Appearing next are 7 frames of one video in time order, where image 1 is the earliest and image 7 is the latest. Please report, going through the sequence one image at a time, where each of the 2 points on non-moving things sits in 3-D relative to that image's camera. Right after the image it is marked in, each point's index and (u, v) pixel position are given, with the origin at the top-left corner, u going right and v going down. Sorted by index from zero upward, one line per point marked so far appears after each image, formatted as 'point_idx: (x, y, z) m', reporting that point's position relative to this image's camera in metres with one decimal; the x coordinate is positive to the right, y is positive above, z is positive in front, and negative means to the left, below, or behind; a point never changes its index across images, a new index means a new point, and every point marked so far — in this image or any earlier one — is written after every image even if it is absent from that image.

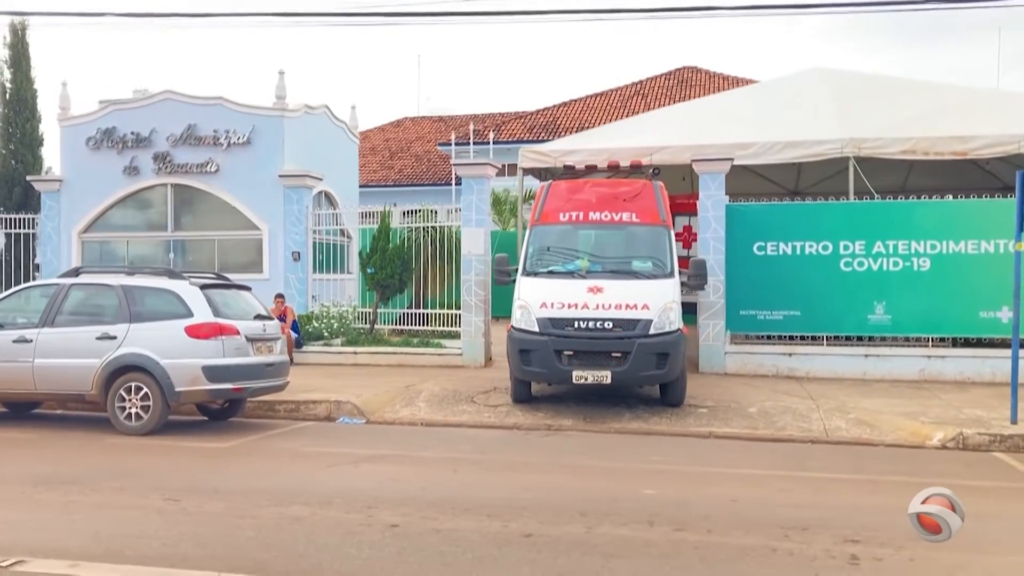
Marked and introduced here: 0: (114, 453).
0: (-3.3, -1.4, +8.1) m
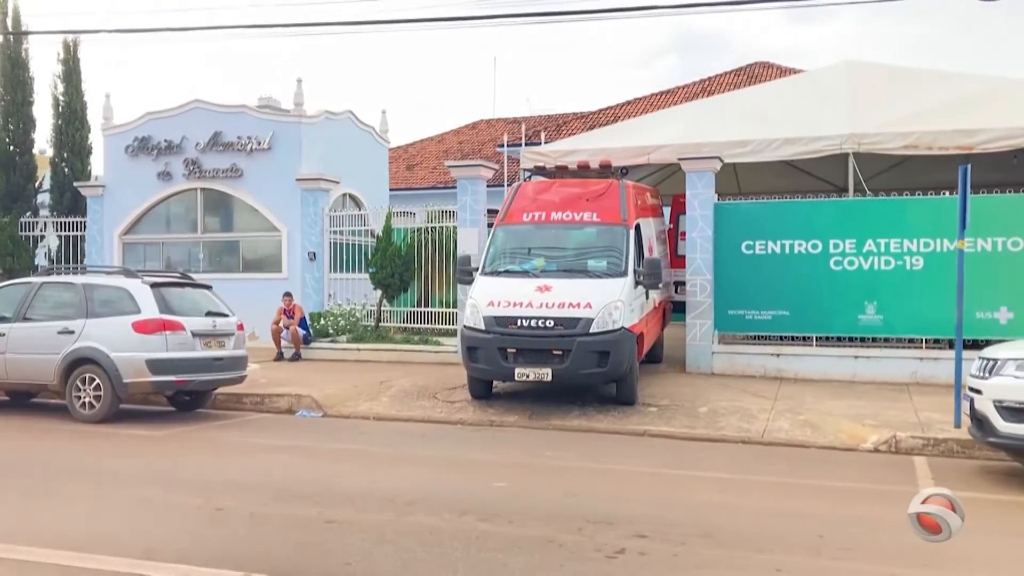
0: (-4.1, -1.4, +8.8) m
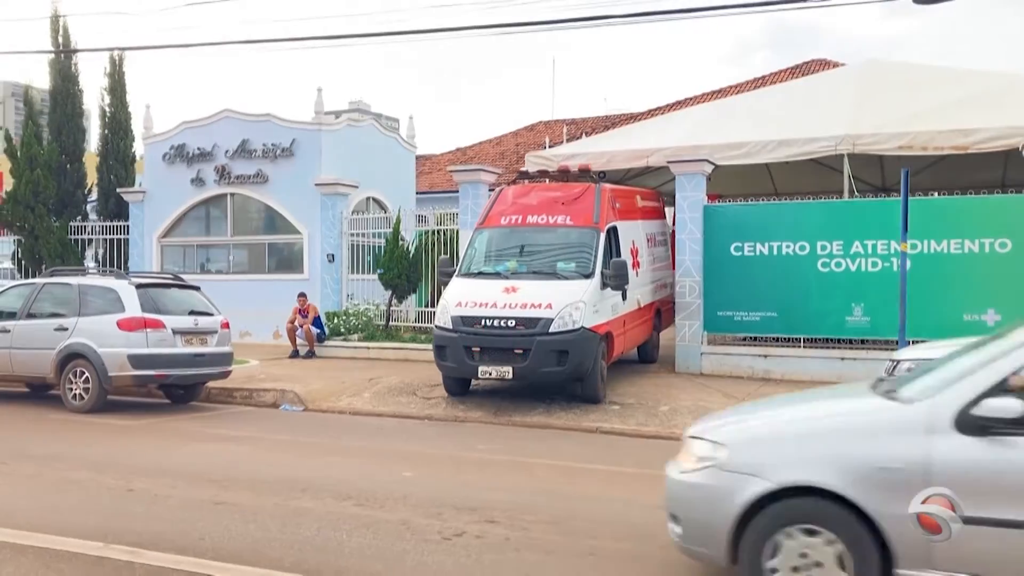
0: (-4.7, -1.4, +9.6) m
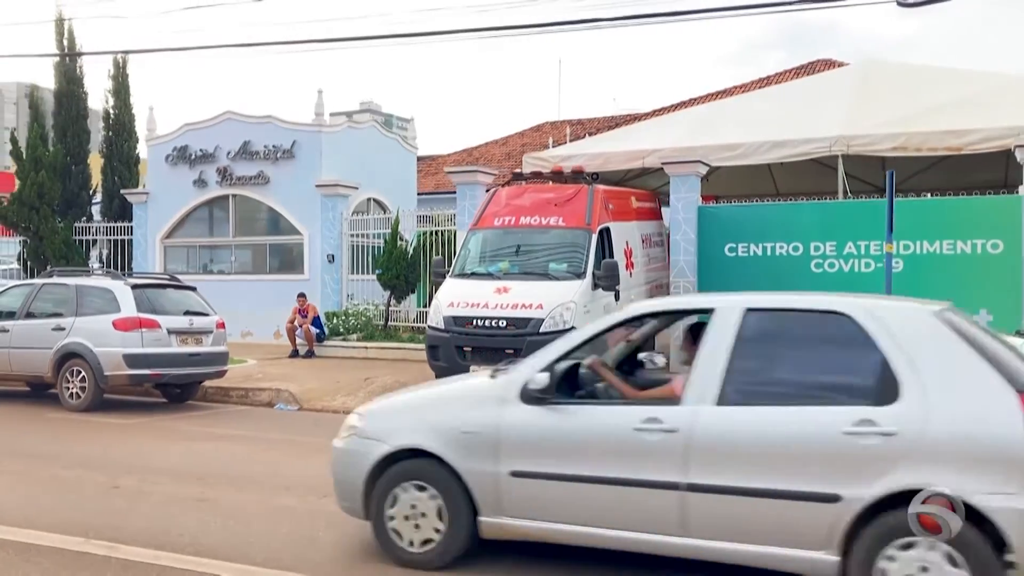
0: (-4.8, -1.4, +9.8) m
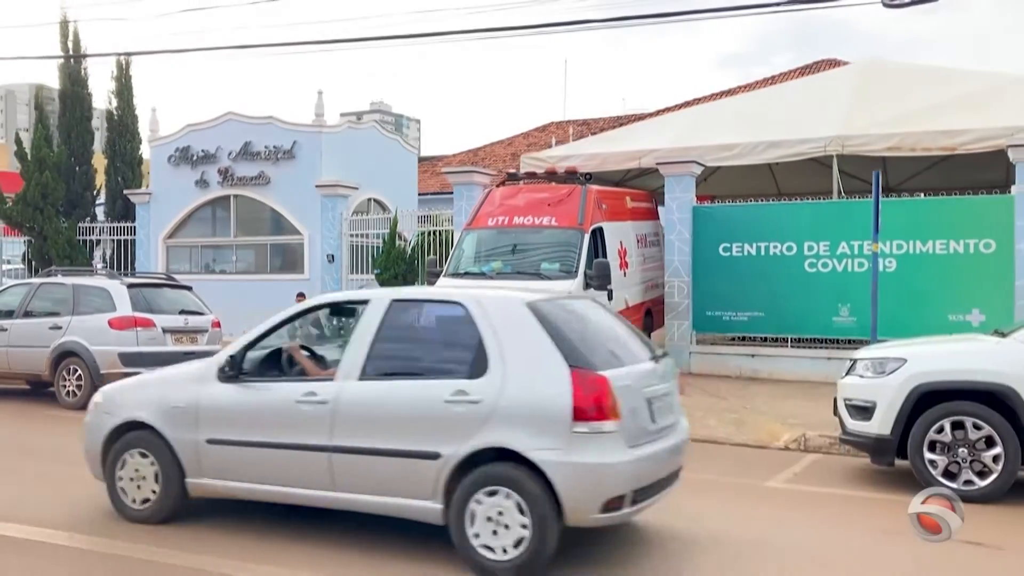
0: (-4.9, -1.4, +9.9) m
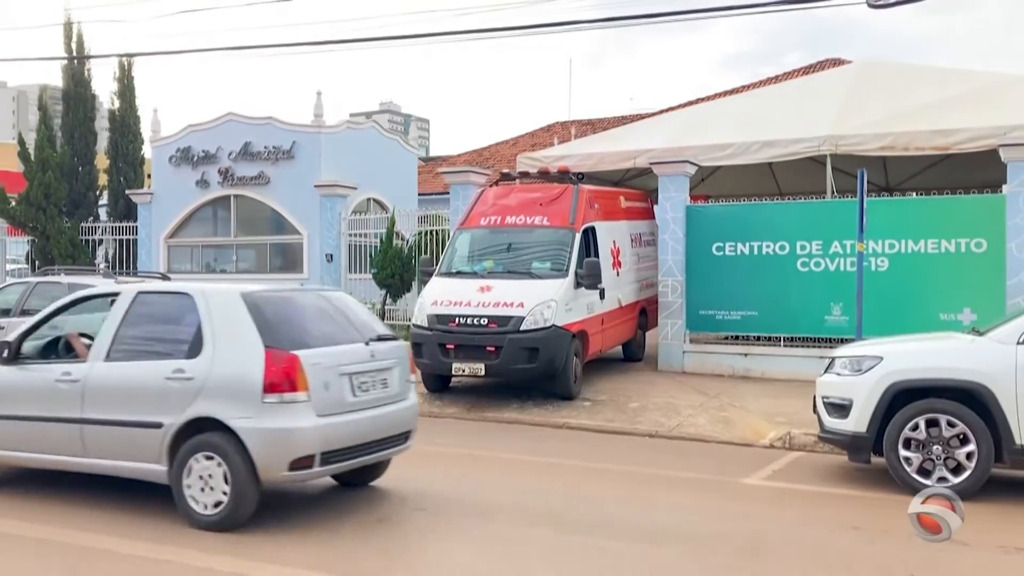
0: (-5.0, -1.4, +10.0) m
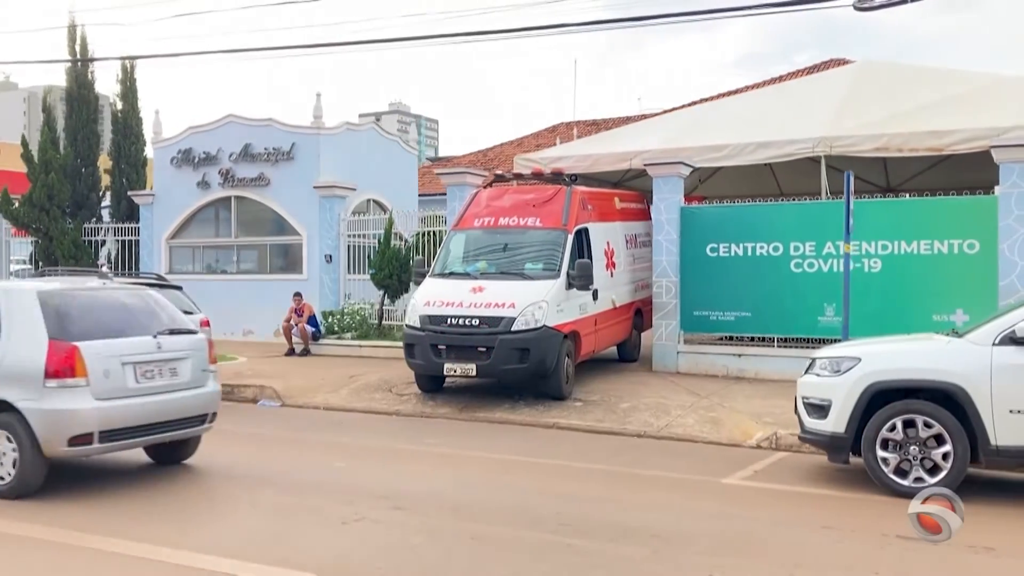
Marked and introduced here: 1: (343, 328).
0: (-5.1, -1.4, +10.2) m
1: (-2.9, -0.7, +16.9) m
